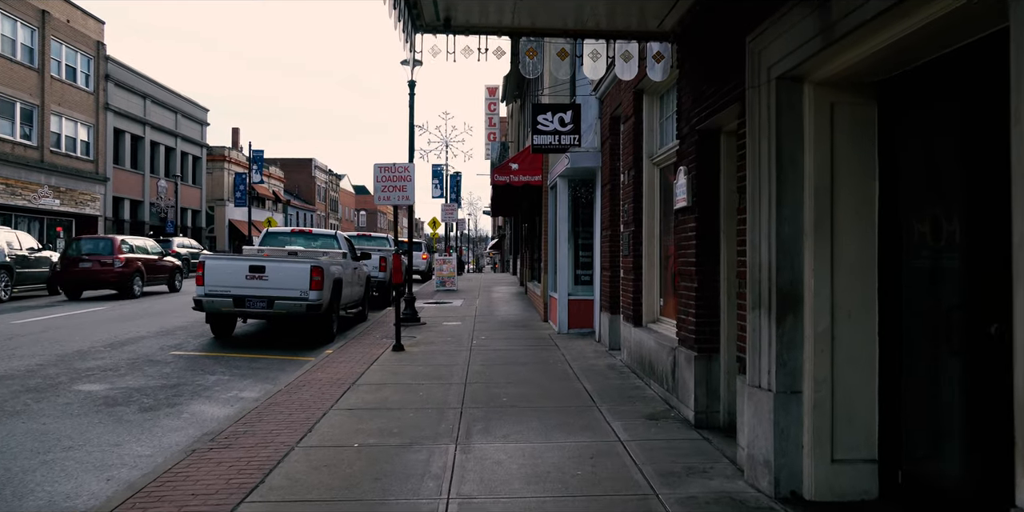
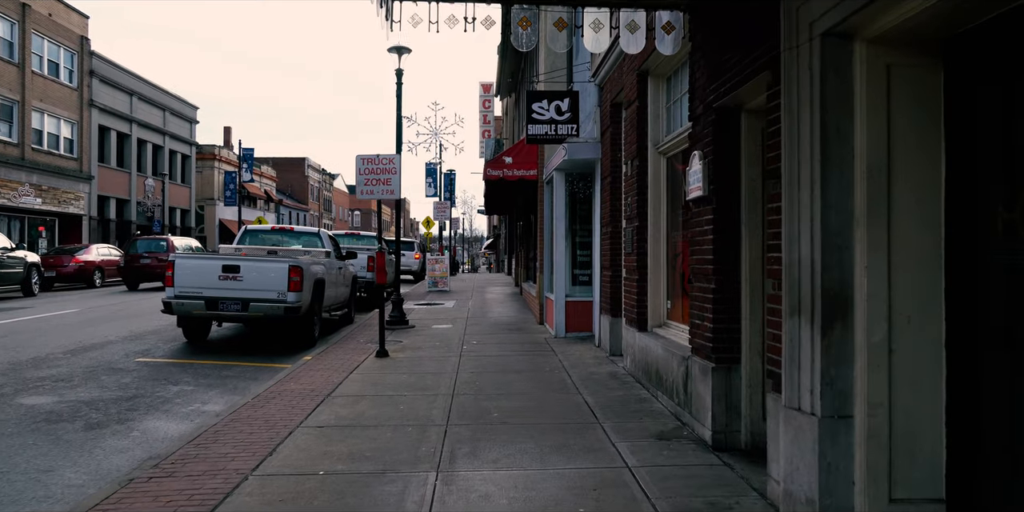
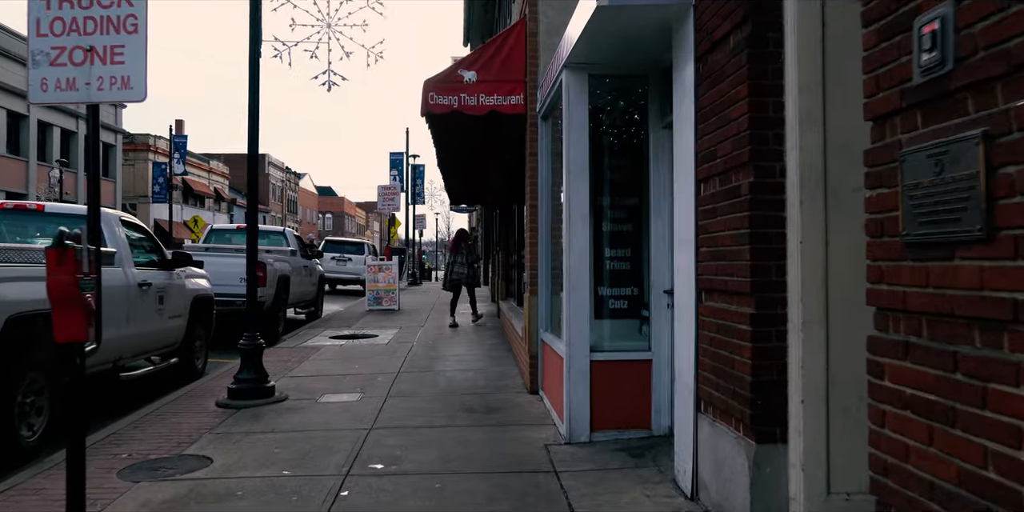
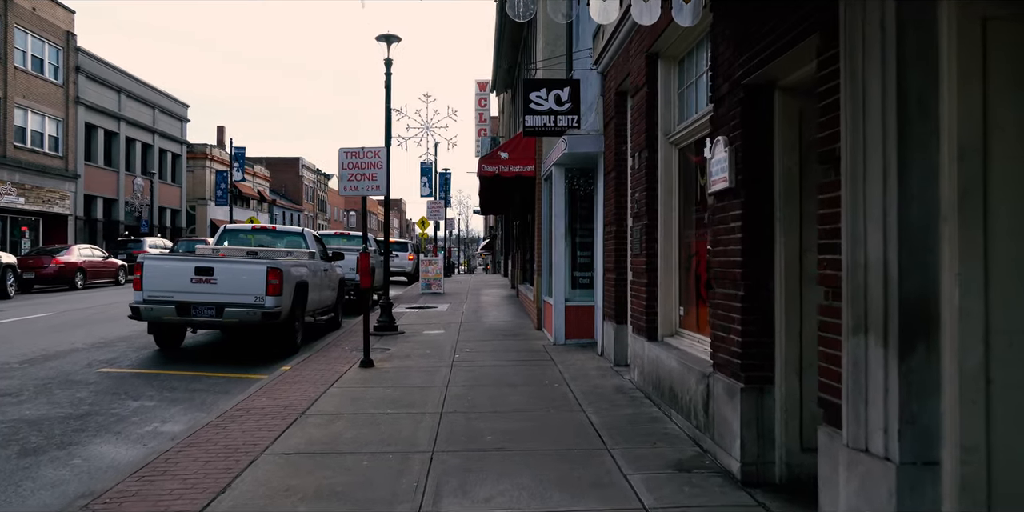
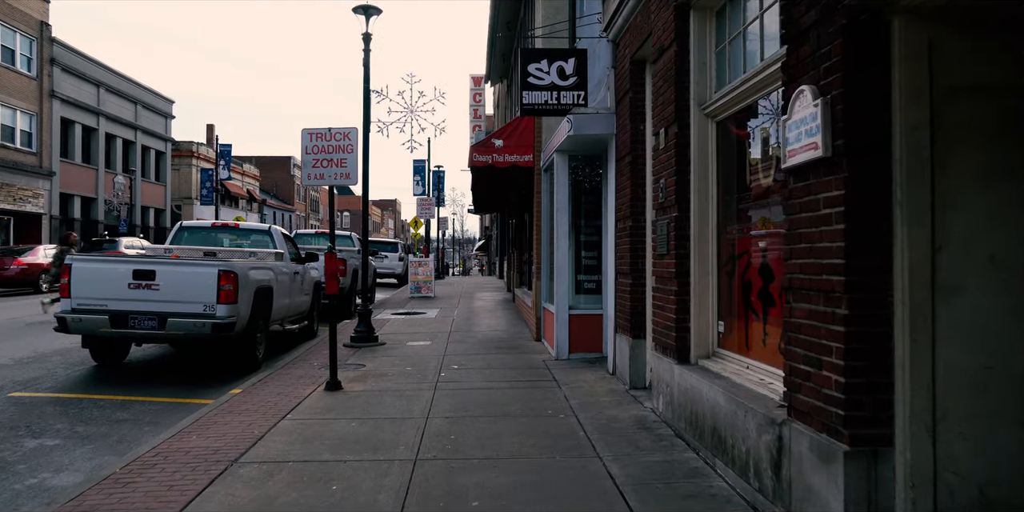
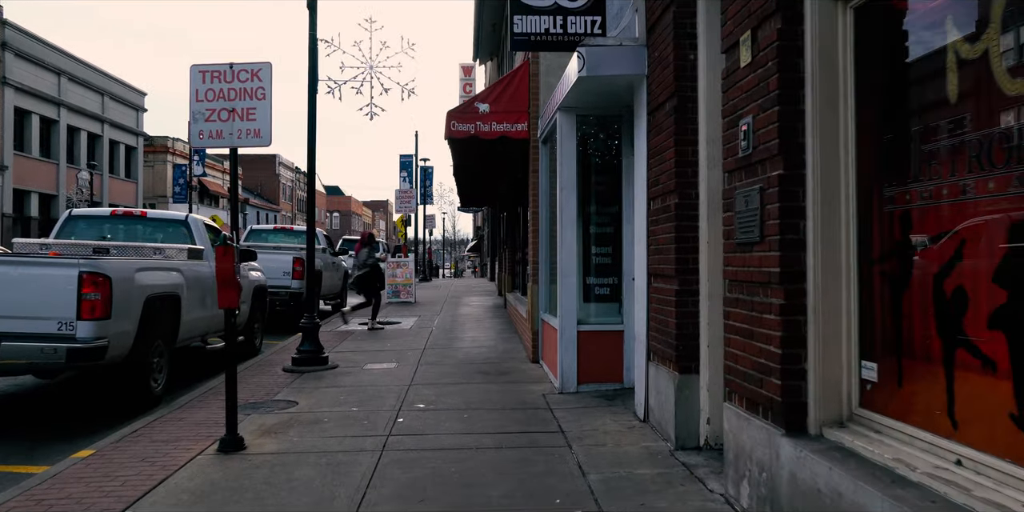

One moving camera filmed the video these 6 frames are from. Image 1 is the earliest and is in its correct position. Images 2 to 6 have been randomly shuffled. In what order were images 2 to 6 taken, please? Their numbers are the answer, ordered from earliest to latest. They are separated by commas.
2, 4, 5, 6, 3
